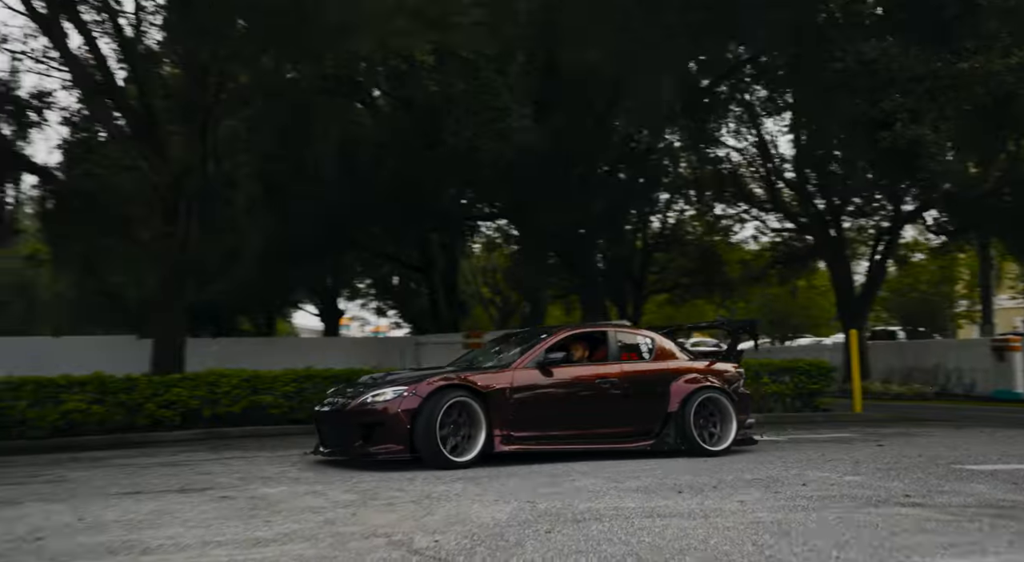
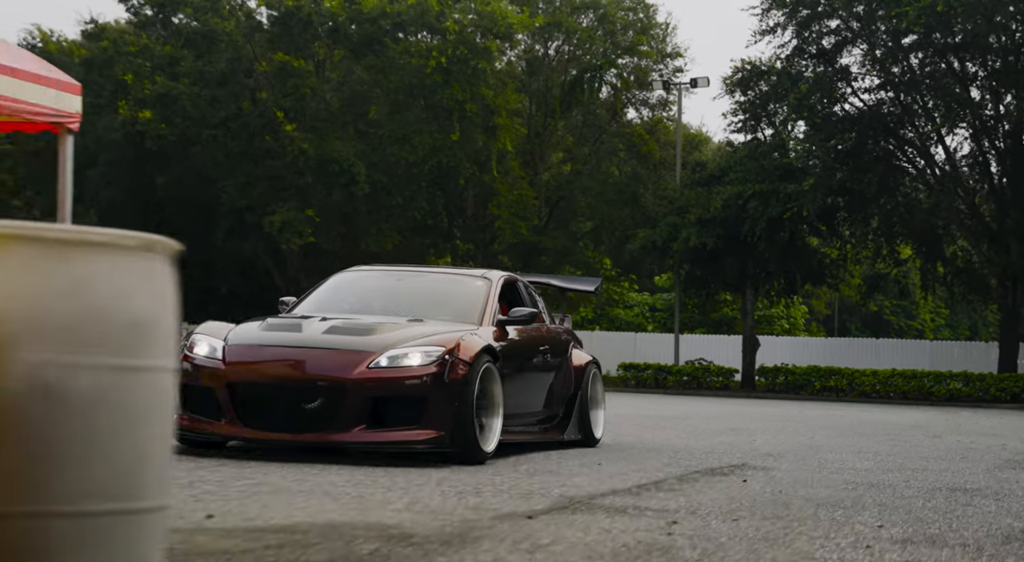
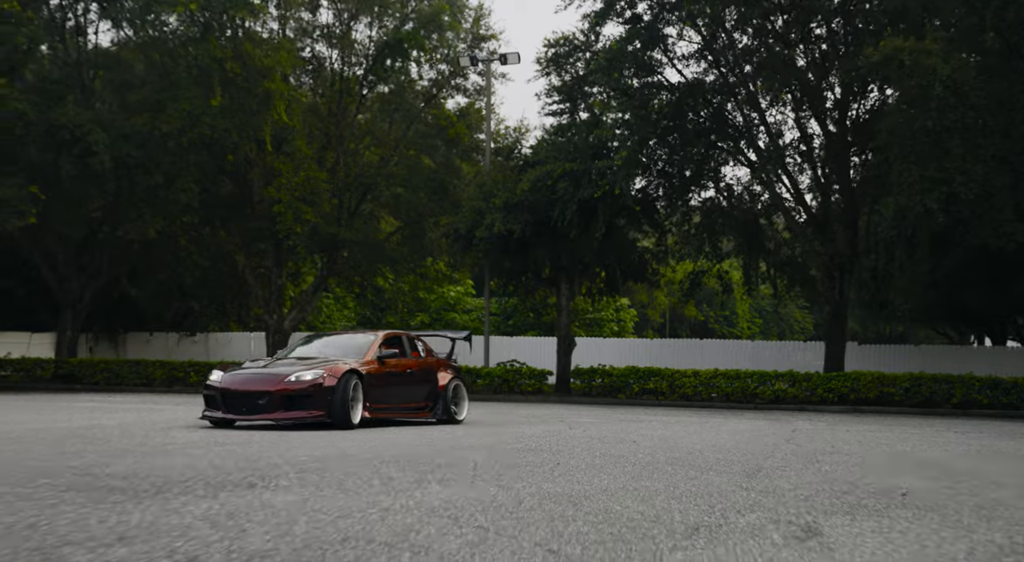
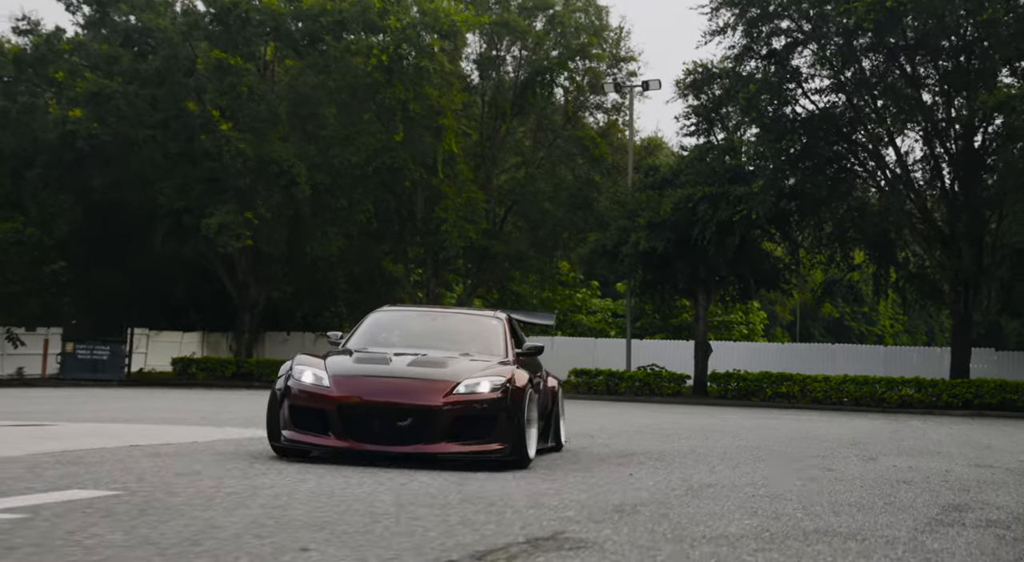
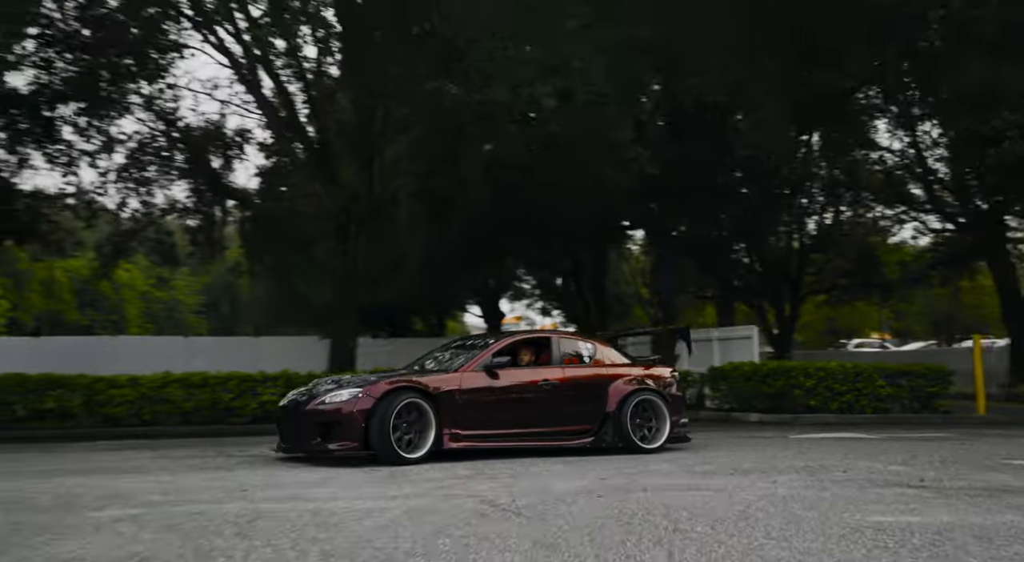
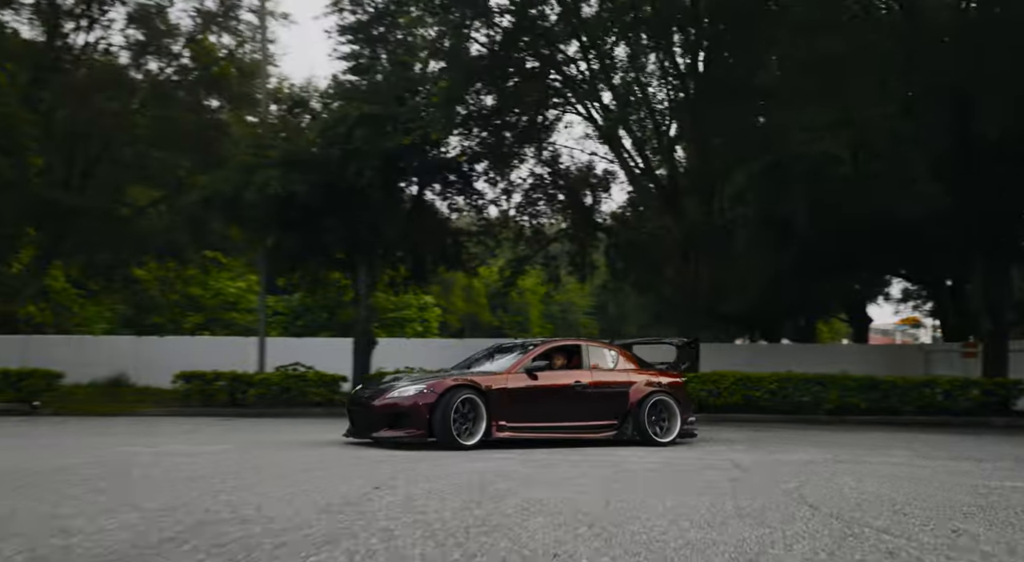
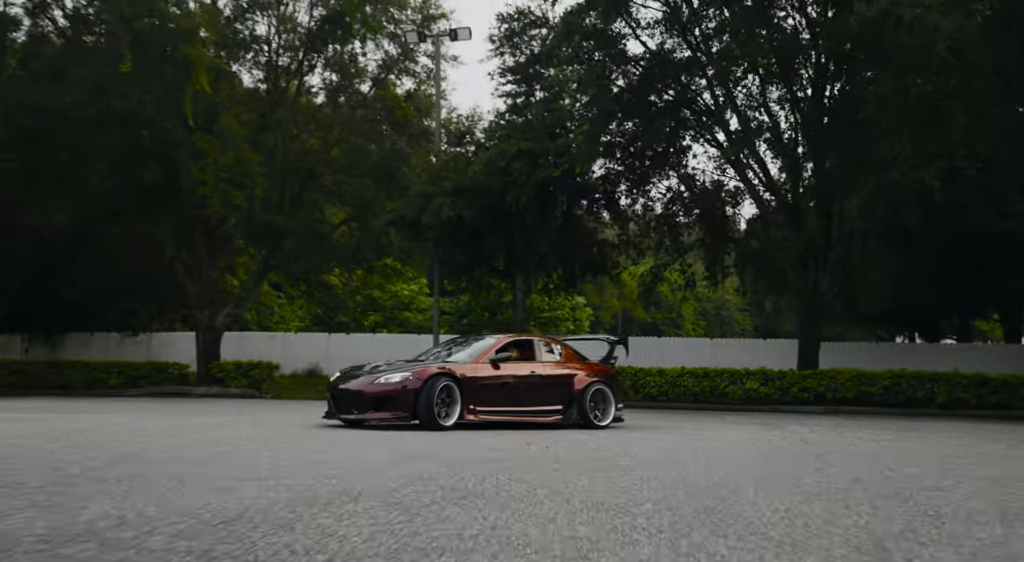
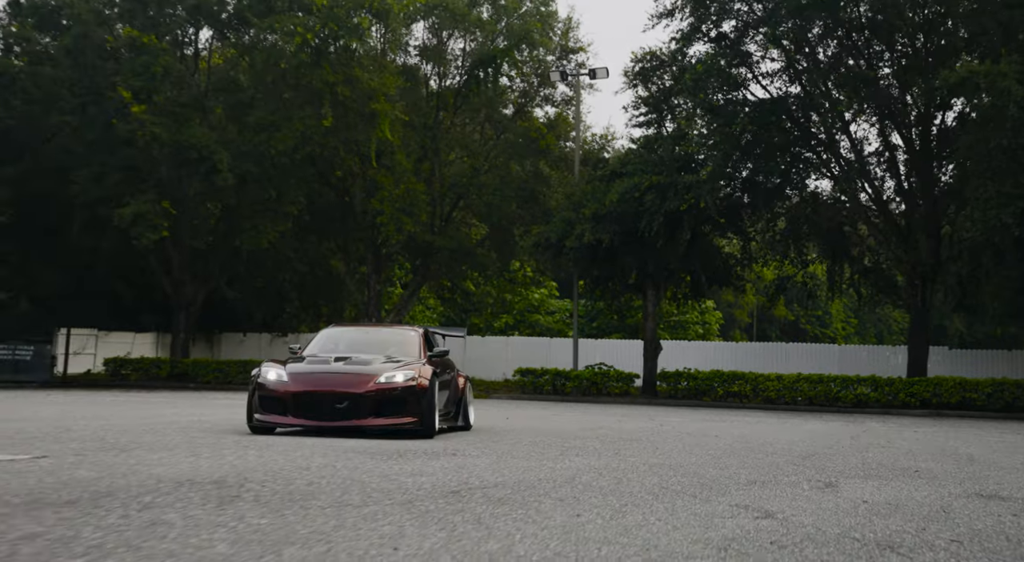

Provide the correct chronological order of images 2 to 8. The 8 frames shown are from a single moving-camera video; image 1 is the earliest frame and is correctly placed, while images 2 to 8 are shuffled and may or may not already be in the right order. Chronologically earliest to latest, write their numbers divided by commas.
5, 6, 7, 3, 8, 4, 2
